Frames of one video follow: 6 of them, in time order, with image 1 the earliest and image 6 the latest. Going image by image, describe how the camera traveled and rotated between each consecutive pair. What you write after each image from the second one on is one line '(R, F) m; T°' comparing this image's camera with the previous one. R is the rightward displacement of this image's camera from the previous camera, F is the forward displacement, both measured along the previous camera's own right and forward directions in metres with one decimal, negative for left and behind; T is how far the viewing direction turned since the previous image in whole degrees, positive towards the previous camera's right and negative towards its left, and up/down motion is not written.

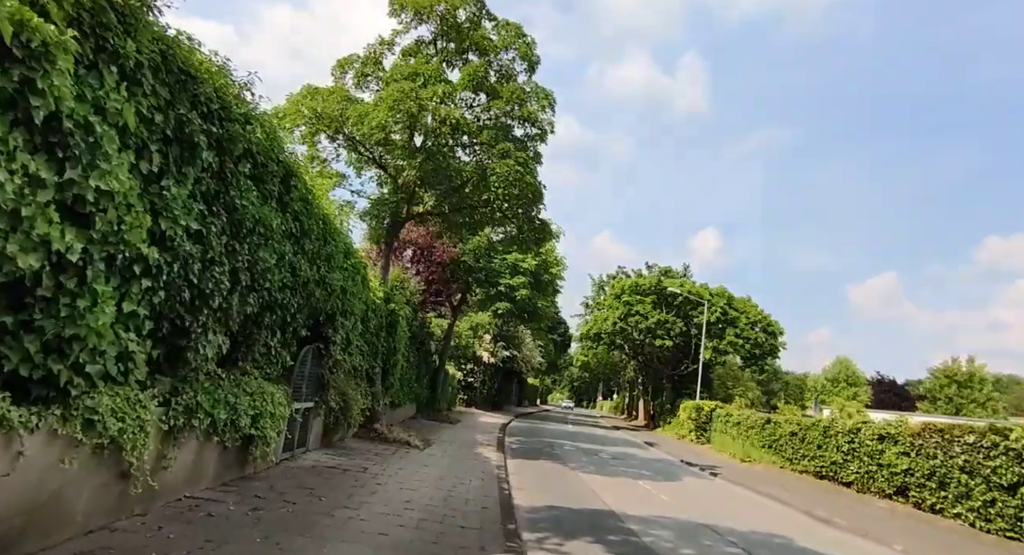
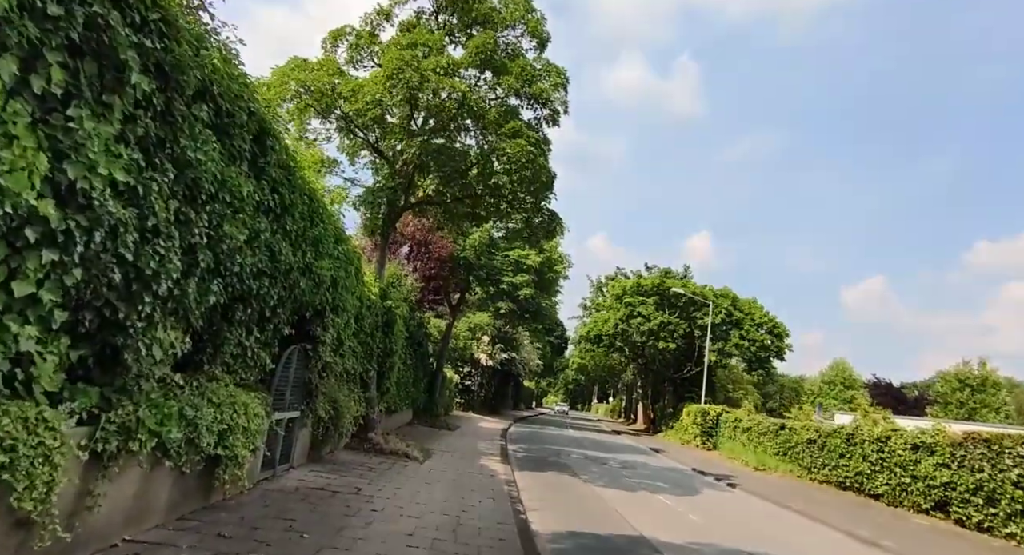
(-0.3, +1.4) m; +1°
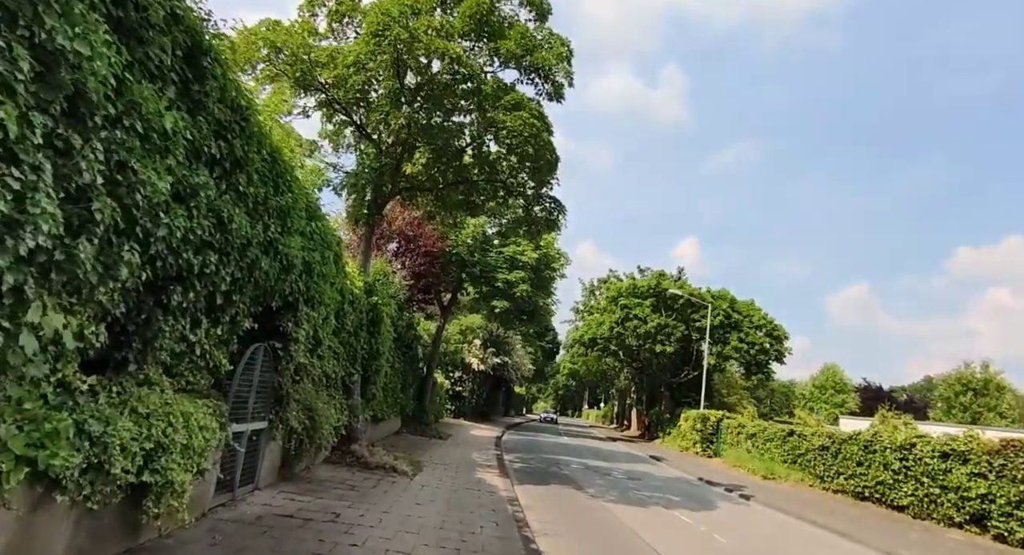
(-0.2, +1.4) m; +1°
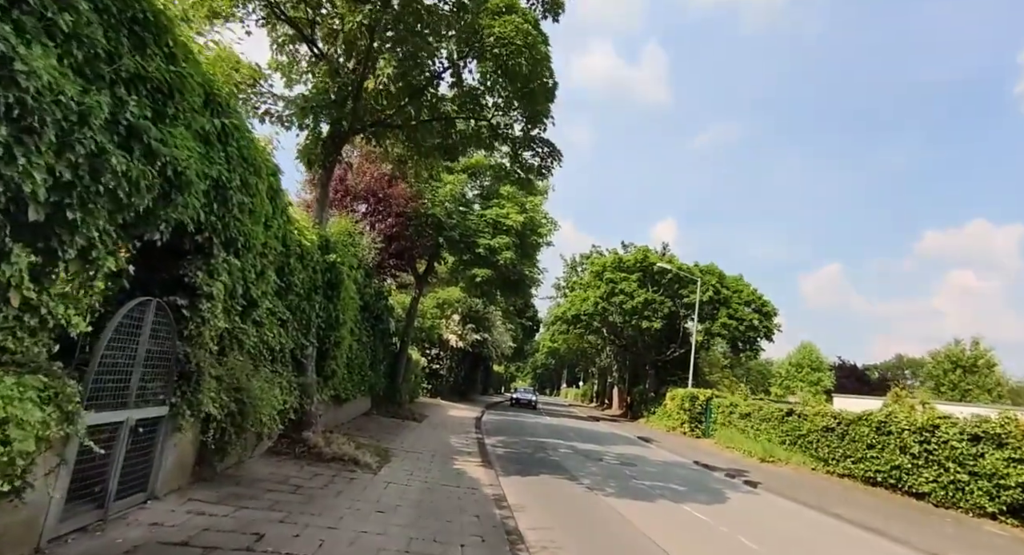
(-0.1, +2.1) m; +2°
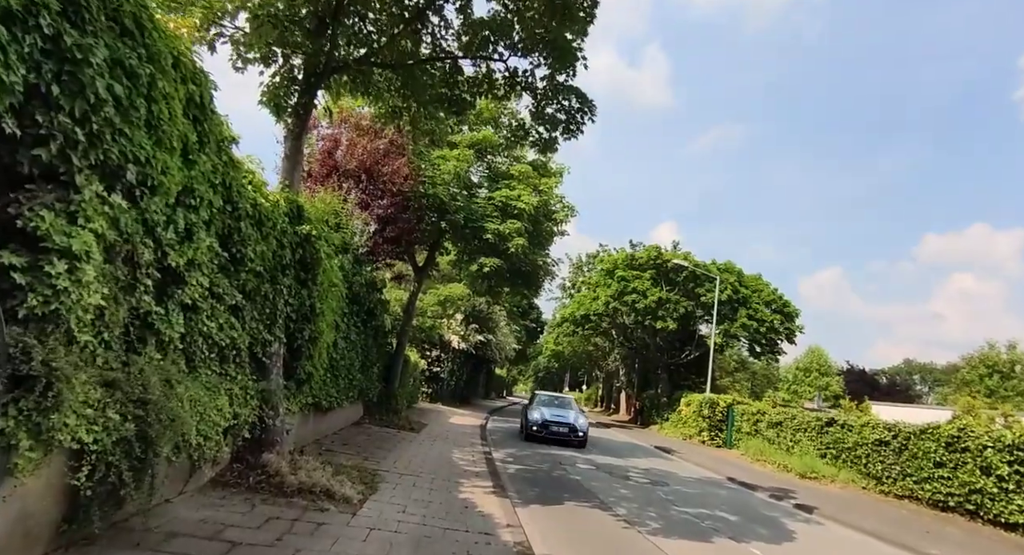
(-0.3, +2.3) m; 0°
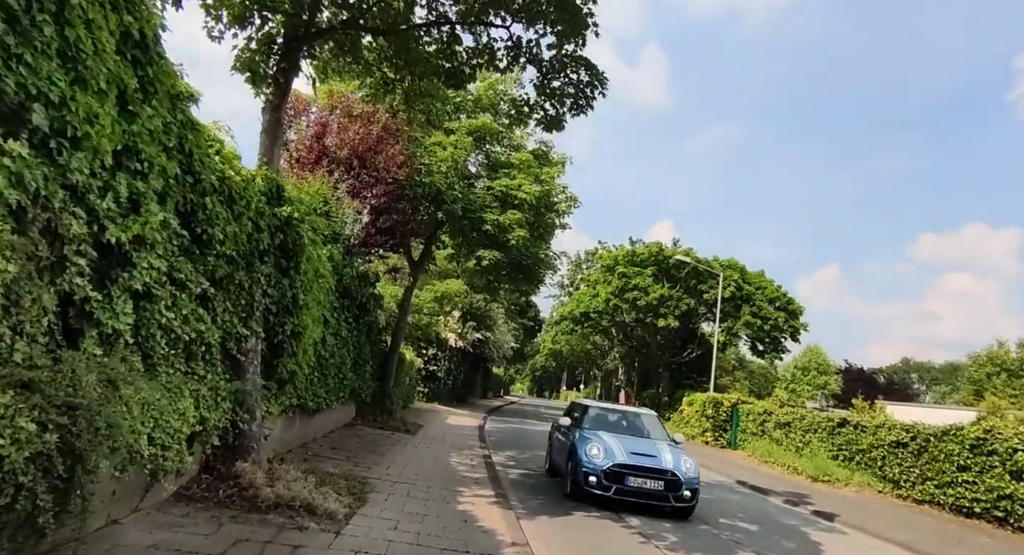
(-0.1, +0.9) m; 0°
